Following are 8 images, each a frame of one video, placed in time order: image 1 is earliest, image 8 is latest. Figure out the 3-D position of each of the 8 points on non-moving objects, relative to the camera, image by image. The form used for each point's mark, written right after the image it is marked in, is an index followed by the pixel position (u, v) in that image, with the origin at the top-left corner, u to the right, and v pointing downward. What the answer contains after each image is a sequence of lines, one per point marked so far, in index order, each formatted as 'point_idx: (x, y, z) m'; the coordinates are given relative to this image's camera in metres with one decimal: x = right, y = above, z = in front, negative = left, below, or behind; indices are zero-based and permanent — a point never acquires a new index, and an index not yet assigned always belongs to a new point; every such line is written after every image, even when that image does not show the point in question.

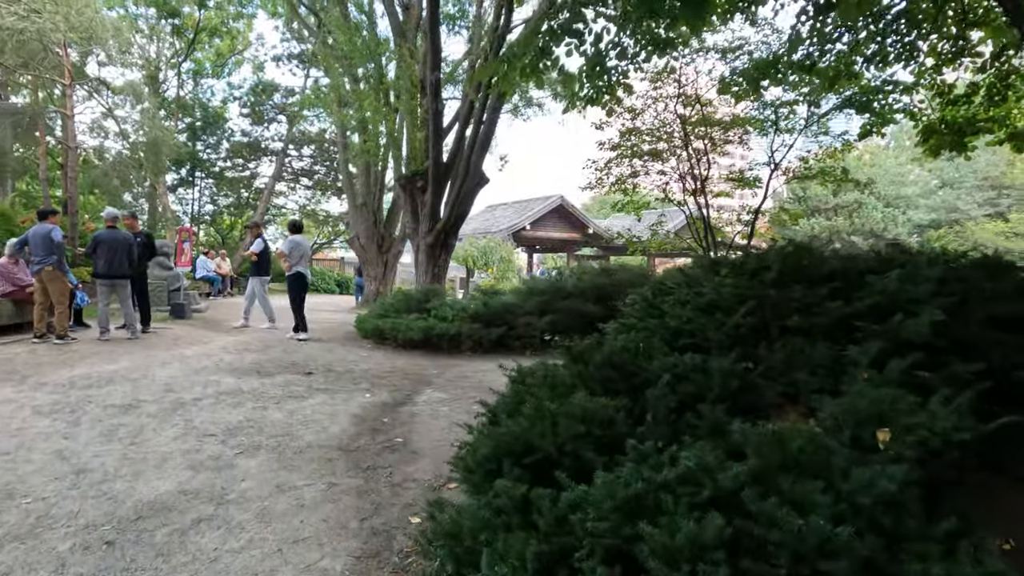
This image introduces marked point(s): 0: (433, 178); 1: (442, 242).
0: (-1.3, +1.8, +10.9) m
1: (-1.2, +0.8, +11.3) m
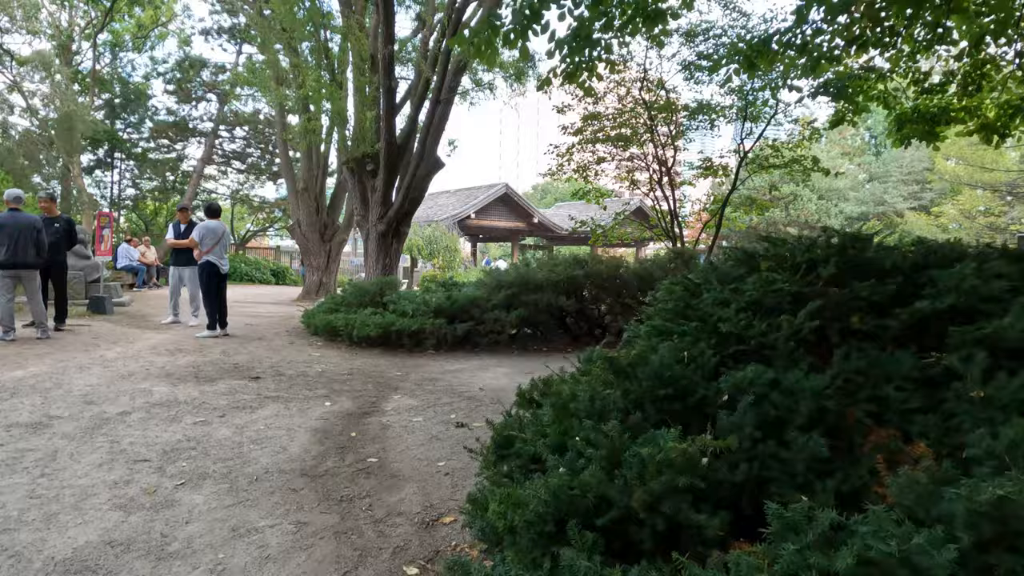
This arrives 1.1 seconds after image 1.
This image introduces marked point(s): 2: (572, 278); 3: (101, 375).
0: (-1.9, +1.9, +10.2) m
1: (-1.9, +0.9, +10.5) m
2: (+0.7, +0.1, +7.5) m
3: (-3.3, -0.7, +5.3) m
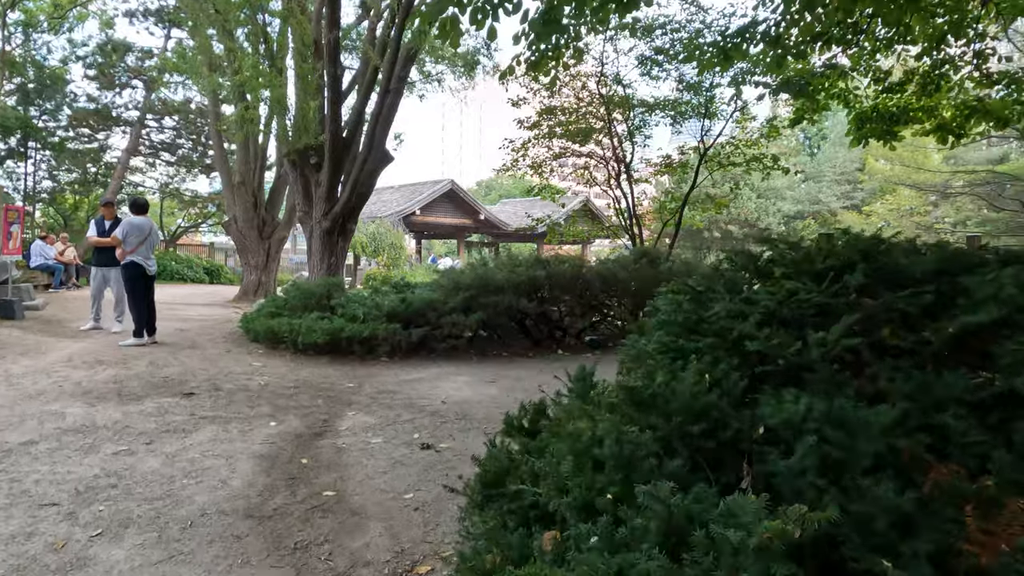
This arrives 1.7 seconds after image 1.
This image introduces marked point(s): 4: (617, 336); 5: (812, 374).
0: (-2.6, +1.9, +9.5) m
1: (-2.6, +0.9, +9.9) m
2: (+0.3, +0.1, +7.1) m
3: (-3.6, -0.7, +4.6) m
4: (+1.2, -0.6, +7.9) m
5: (+1.0, -0.3, +2.1) m
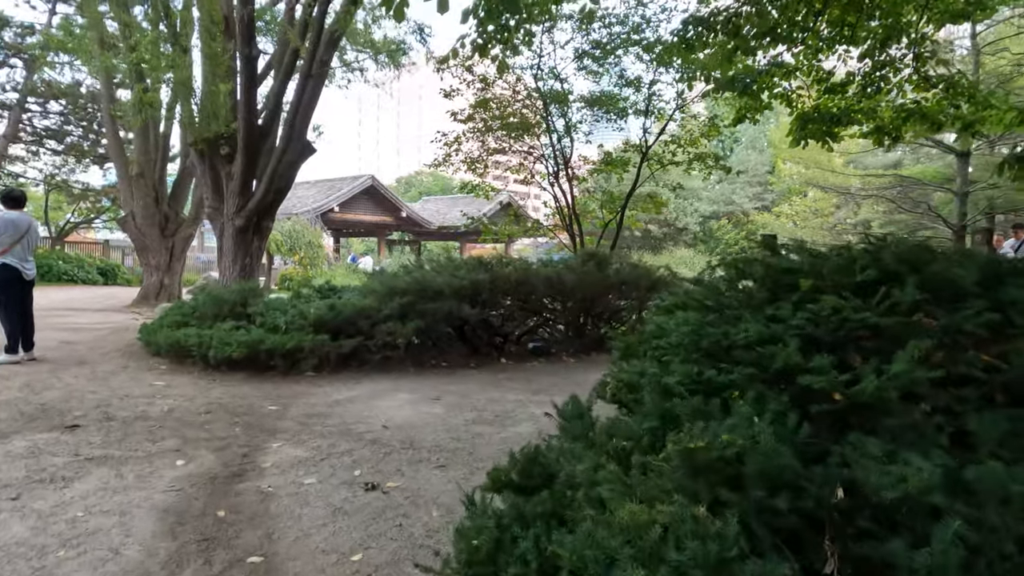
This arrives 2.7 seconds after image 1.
0: (-3.5, +1.9, +8.6) m
1: (-3.5, +0.9, +9.0) m
2: (-0.4, +0.1, +6.6) m
3: (-3.8, -0.8, +3.6) m
4: (+0.5, -0.6, +7.4) m
5: (+1.0, -0.3, +1.7) m
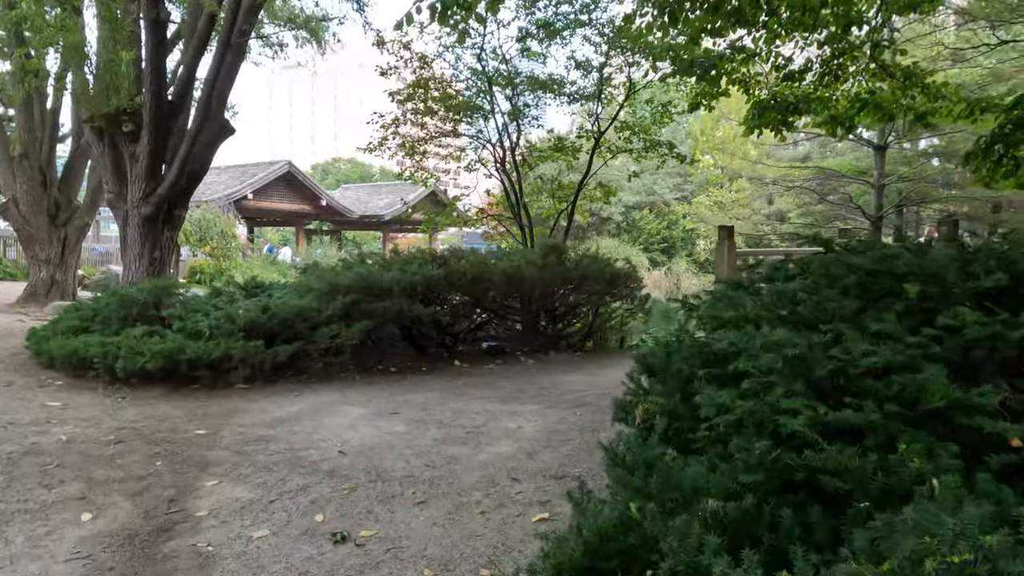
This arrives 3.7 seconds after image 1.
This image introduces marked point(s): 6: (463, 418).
0: (-4.1, +1.9, +7.6) m
1: (-4.2, +0.9, +8.0) m
2: (-0.8, +0.1, +6.0) m
3: (-3.8, -0.9, +2.6) m
4: (0.0, -0.5, +6.9) m
5: (+1.2, -0.4, +1.3) m
6: (-0.3, -0.9, +4.4) m
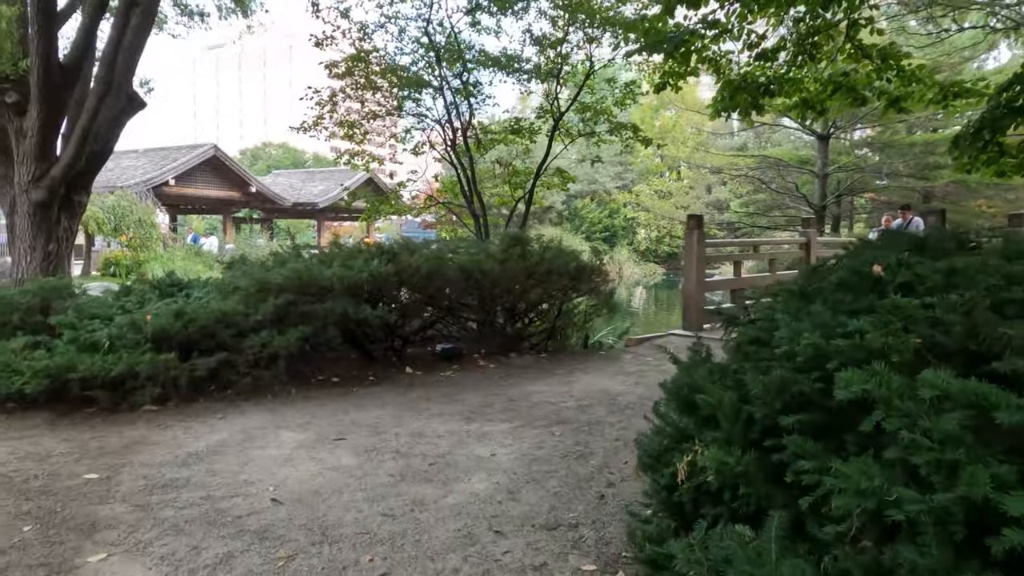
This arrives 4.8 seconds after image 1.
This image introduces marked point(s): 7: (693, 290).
0: (-4.6, +1.9, +6.5) m
1: (-4.7, +0.9, +6.9) m
2: (-1.1, +0.1, +5.2) m
3: (-3.8, -0.9, +1.6) m
4: (-0.4, -0.5, +6.2) m
5: (+1.3, -0.4, +0.7) m
6: (-0.5, -0.9, +3.7) m
7: (+2.0, 0.0, +7.2) m
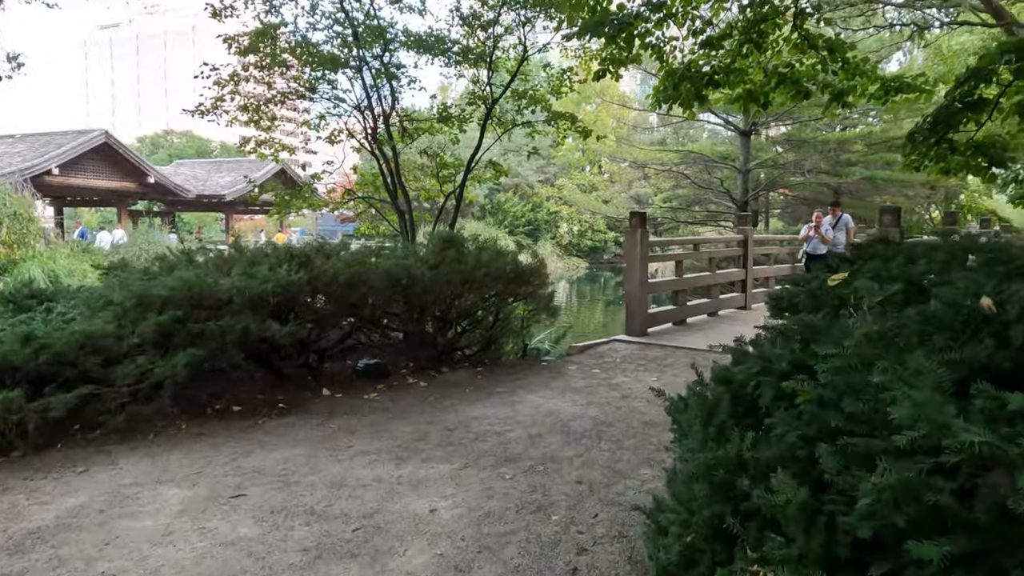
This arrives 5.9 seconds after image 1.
0: (-5.2, +1.8, +5.2) m
1: (-5.3, +0.8, +5.6) m
2: (-1.5, 0.0, +4.4) m
3: (-3.8, -1.1, +0.5) m
4: (-0.9, -0.6, +5.5) m
5: (+1.3, -0.5, +0.2) m
6: (-0.8, -1.0, +3.0) m
7: (+1.3, 0.0, +6.8) m
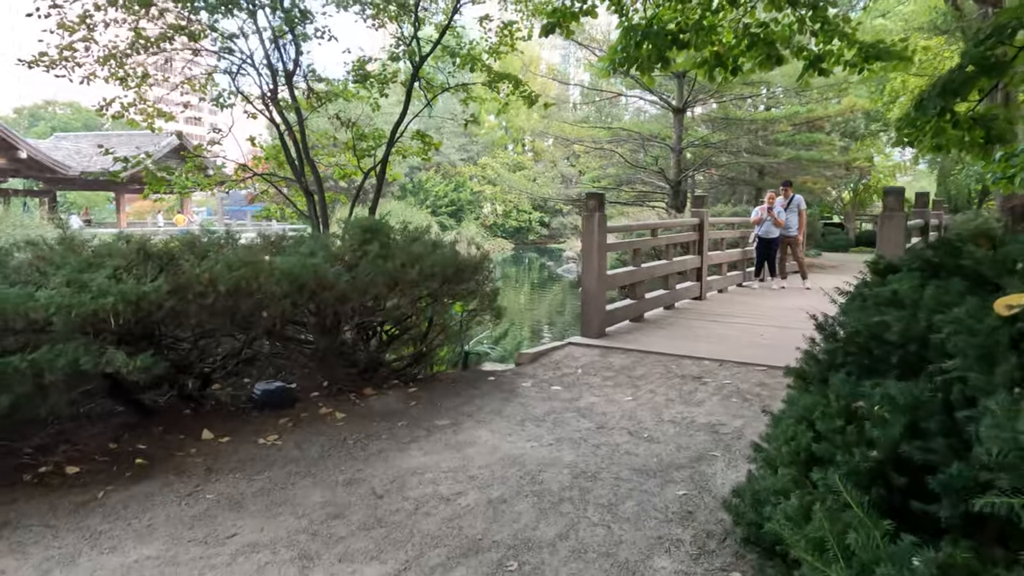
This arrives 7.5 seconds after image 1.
0: (-5.5, +1.7, +3.5) m
1: (-5.7, +0.7, +3.9) m
2: (-1.8, 0.0, +3.2) m
3: (-3.6, -1.3, -0.9) m
4: (-1.3, -0.6, +4.3) m
5: (+1.6, -0.6, -0.7) m
6: (-0.9, -1.0, +1.9) m
7: (+0.7, 0.0, +5.9) m
